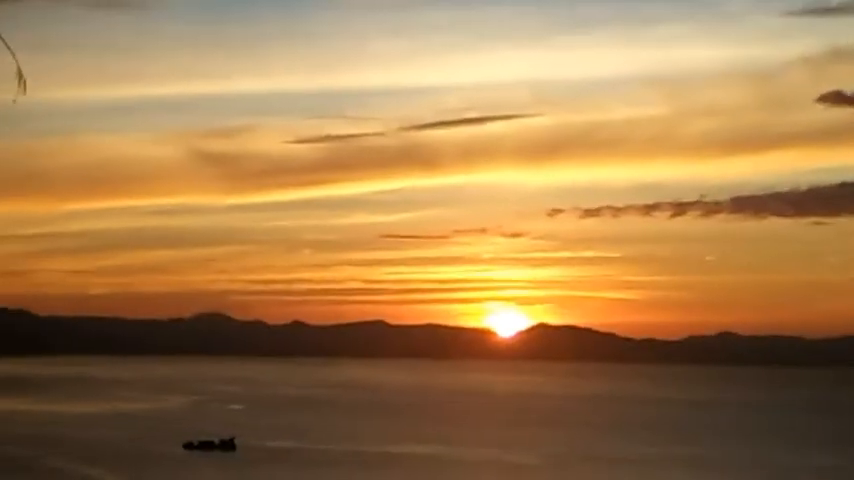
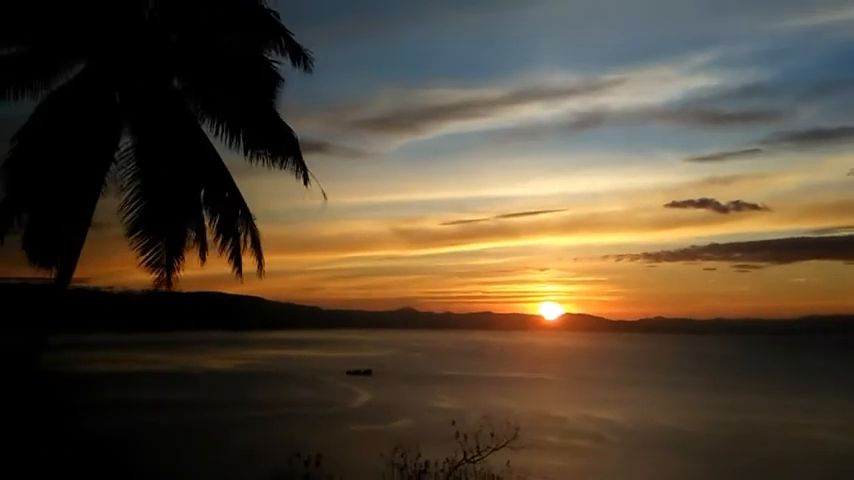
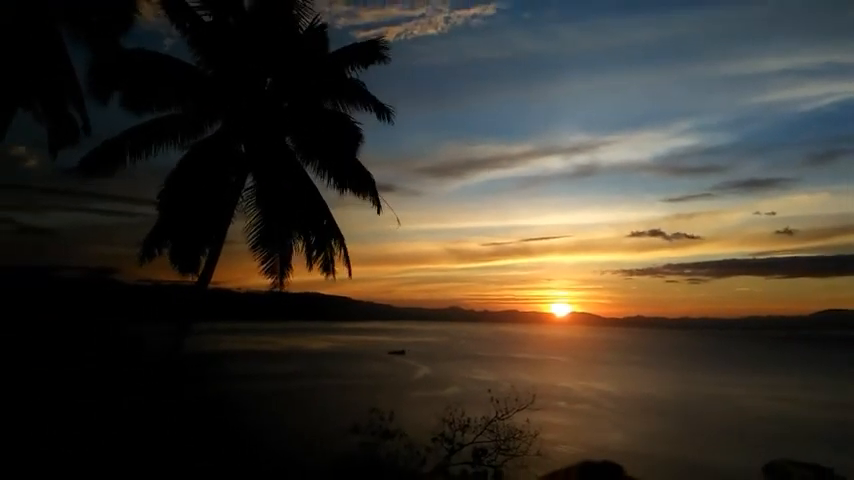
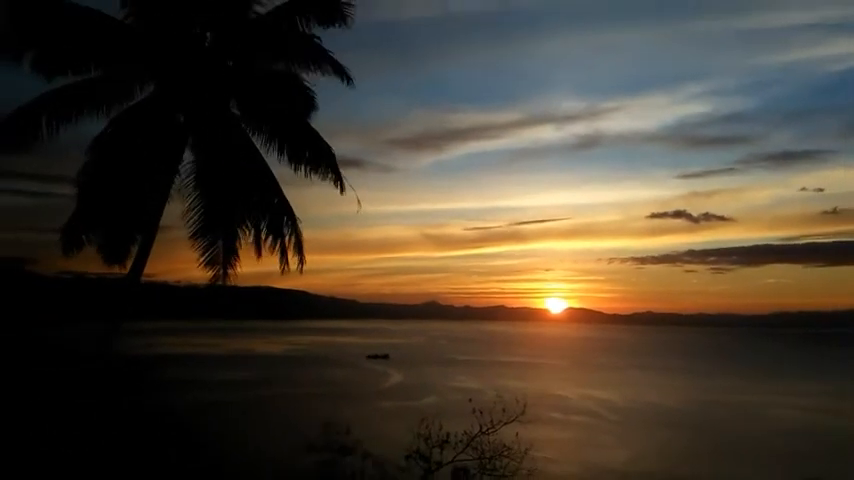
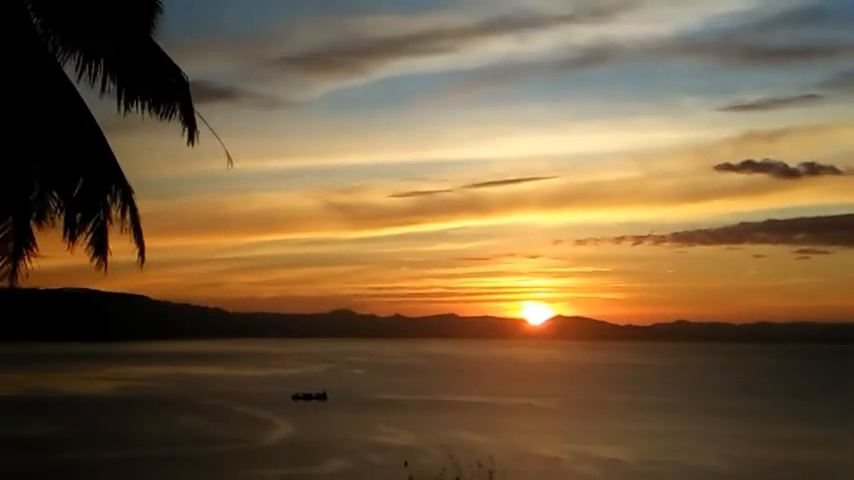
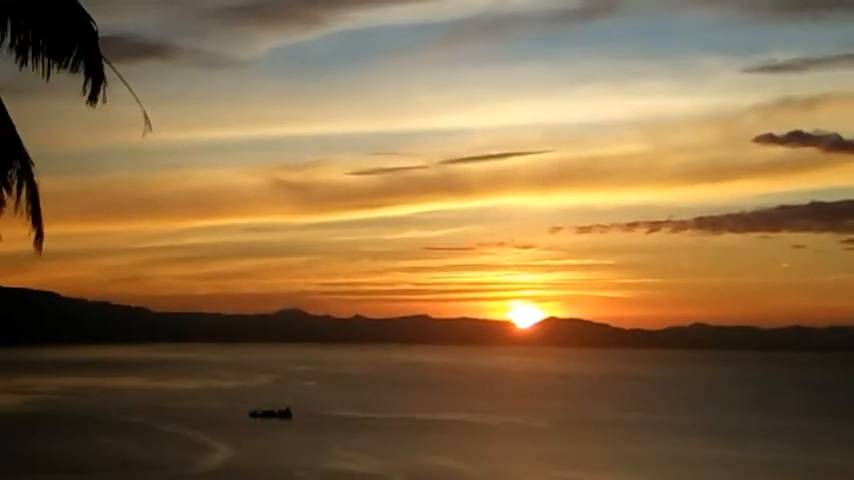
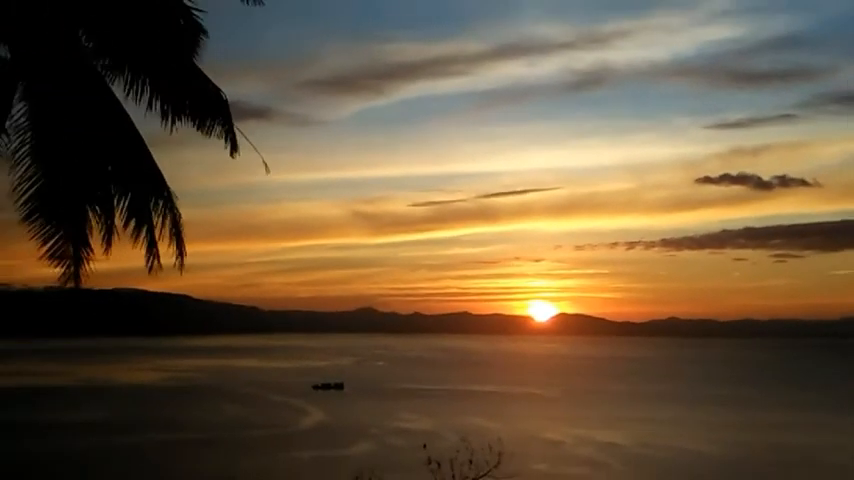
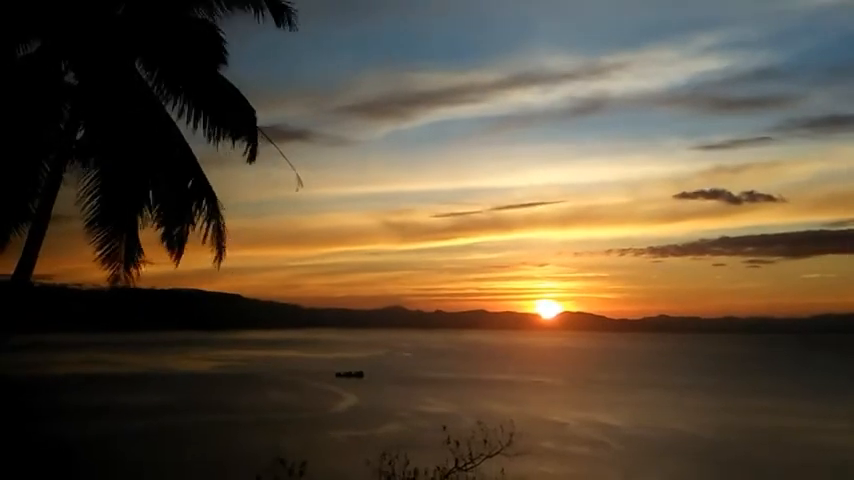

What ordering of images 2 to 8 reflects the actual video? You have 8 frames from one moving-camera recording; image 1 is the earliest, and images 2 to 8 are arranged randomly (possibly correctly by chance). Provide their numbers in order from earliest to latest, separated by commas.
6, 5, 7, 8, 2, 4, 3
